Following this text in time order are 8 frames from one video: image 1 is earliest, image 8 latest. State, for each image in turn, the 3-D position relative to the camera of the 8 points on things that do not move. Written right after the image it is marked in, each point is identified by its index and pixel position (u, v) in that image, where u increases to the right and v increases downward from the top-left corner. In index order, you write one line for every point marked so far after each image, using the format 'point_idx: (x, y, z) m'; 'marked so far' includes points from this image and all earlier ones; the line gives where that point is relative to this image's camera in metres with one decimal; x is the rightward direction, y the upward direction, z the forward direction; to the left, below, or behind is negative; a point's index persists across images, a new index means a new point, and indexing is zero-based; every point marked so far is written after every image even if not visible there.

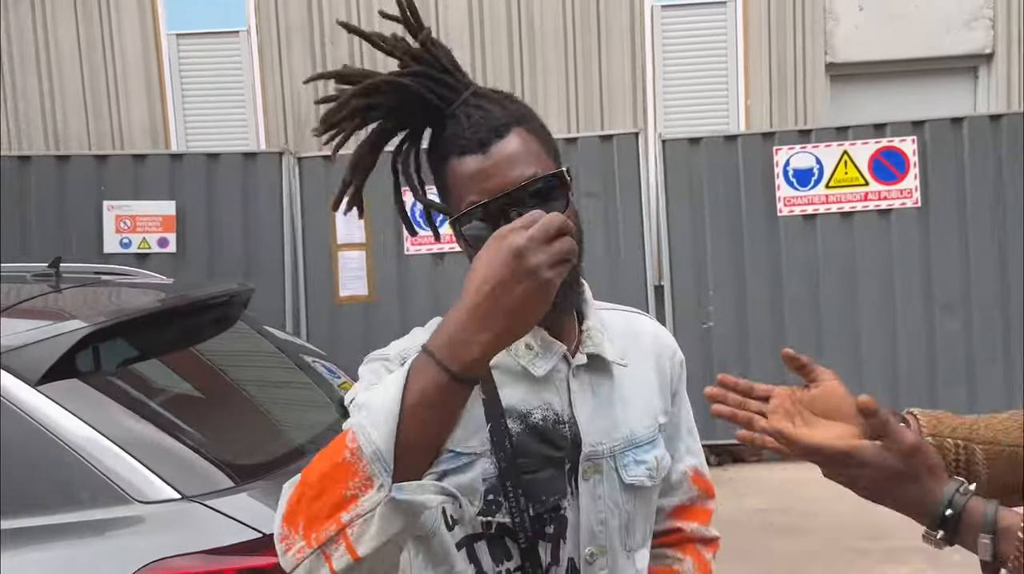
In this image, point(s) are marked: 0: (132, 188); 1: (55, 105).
0: (-2.3, +0.6, +5.1) m
1: (-3.0, +1.2, +5.5) m
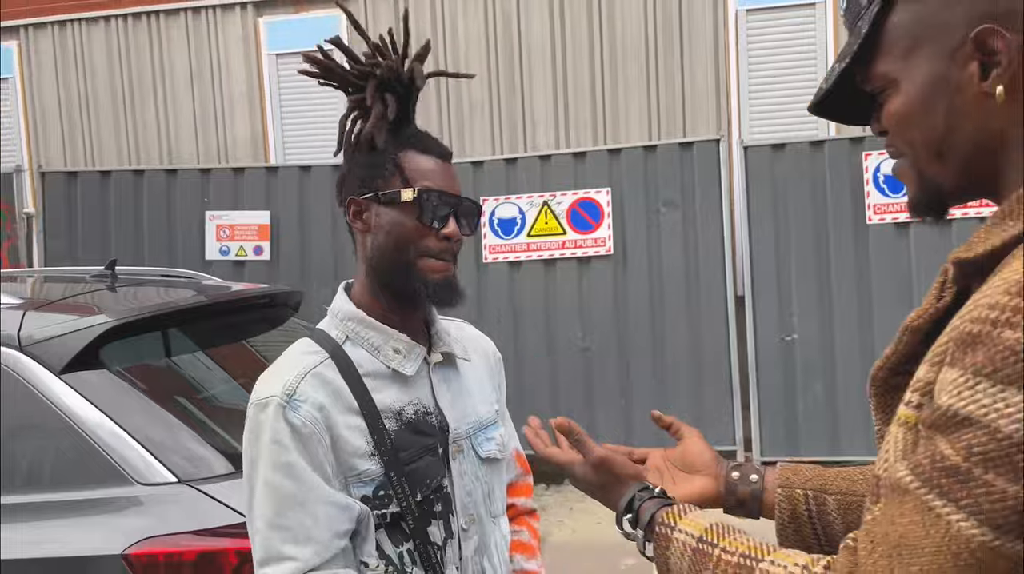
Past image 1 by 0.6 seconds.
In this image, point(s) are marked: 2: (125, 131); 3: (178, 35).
0: (-1.8, +0.6, +5.5) m
1: (-2.4, +1.2, +6.0) m
2: (-2.8, +1.1, +6.0) m
3: (-2.3, +1.8, +5.9) m
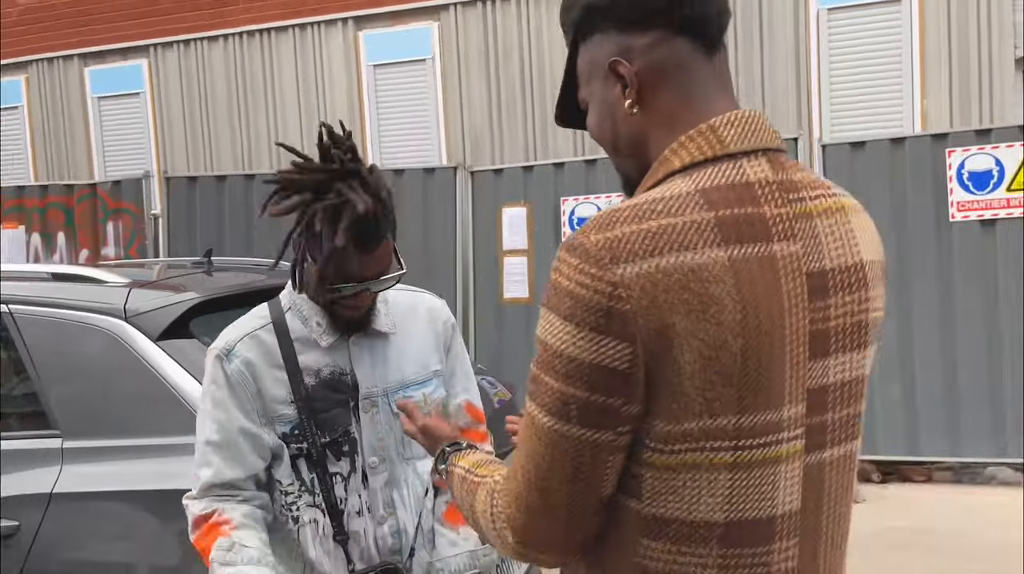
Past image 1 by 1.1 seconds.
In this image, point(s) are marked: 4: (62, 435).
0: (-1.3, +0.6, +5.9) m
1: (-1.8, +1.2, +6.5) m
2: (-2.1, +1.1, +6.6) m
3: (-1.7, +1.8, +6.4) m
4: (-1.2, -0.4, +2.2) m
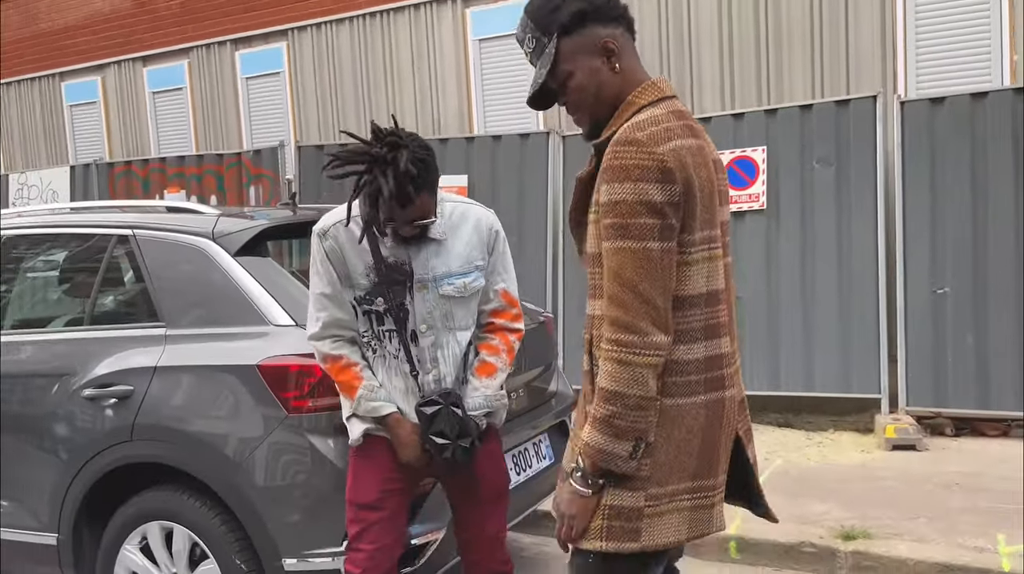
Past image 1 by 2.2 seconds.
0: (-0.6, +0.9, +6.5) m
1: (-1.0, +1.6, +7.2) m
2: (-1.3, +1.5, +7.3) m
3: (-0.9, +2.2, +7.0) m
4: (-1.2, -0.1, +2.9) m
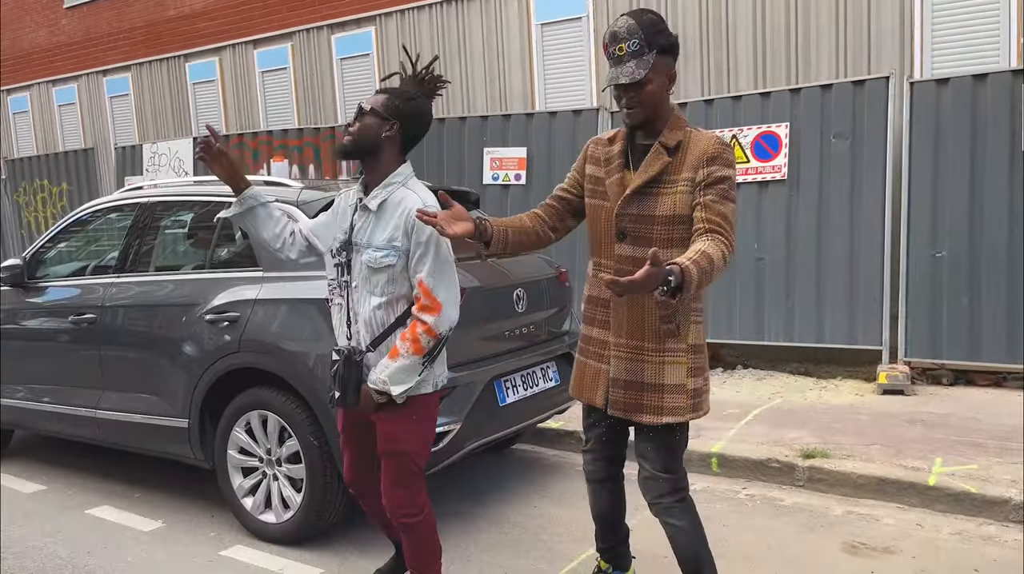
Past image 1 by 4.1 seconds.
0: (-0.1, +1.3, +7.4) m
1: (-0.4, +1.9, +8.0) m
2: (-0.7, +1.9, +8.2) m
3: (-0.3, +2.5, +7.9) m
4: (-1.2, +0.1, +3.9) m
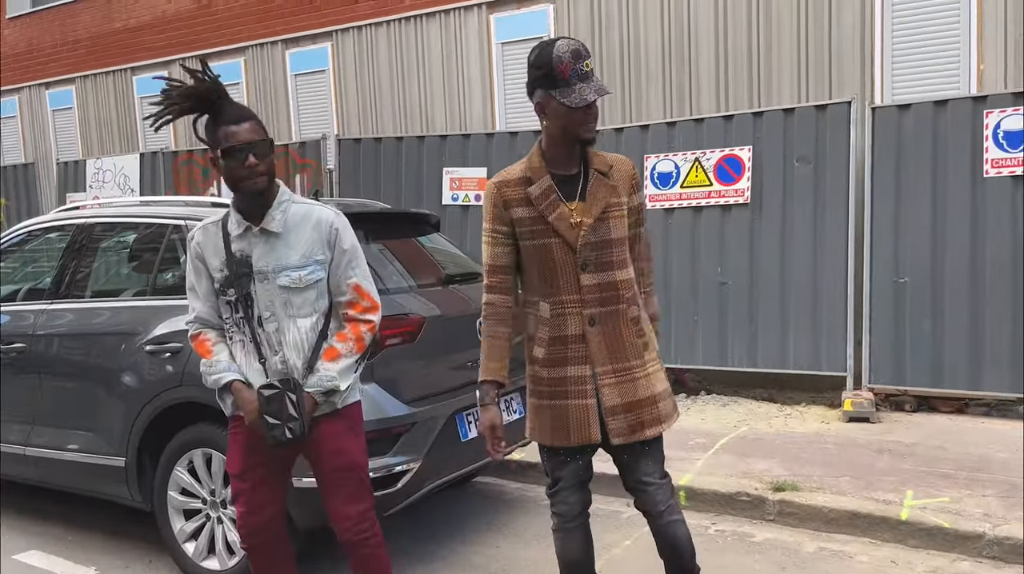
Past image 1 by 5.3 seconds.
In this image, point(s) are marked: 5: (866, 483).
0: (-0.4, +1.1, +7.2) m
1: (-0.8, +1.7, +7.9) m
2: (-1.1, +1.7, +8.0) m
3: (-0.7, +2.3, +7.7) m
4: (-1.3, 0.0, +3.6) m
5: (+1.7, -1.0, +4.1) m
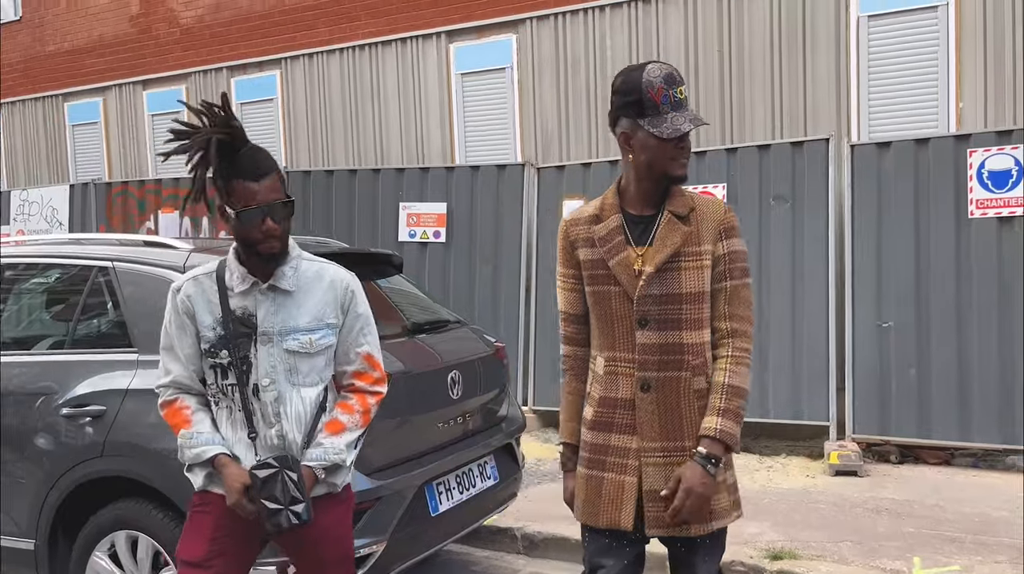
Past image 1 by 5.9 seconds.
0: (-0.8, +0.8, +6.8) m
1: (-1.2, +1.4, +7.5) m
2: (-1.5, +1.3, +7.6) m
3: (-1.1, +2.0, +7.4) m
4: (-1.4, -0.2, +3.2) m
5: (+1.6, -1.2, +3.8) m
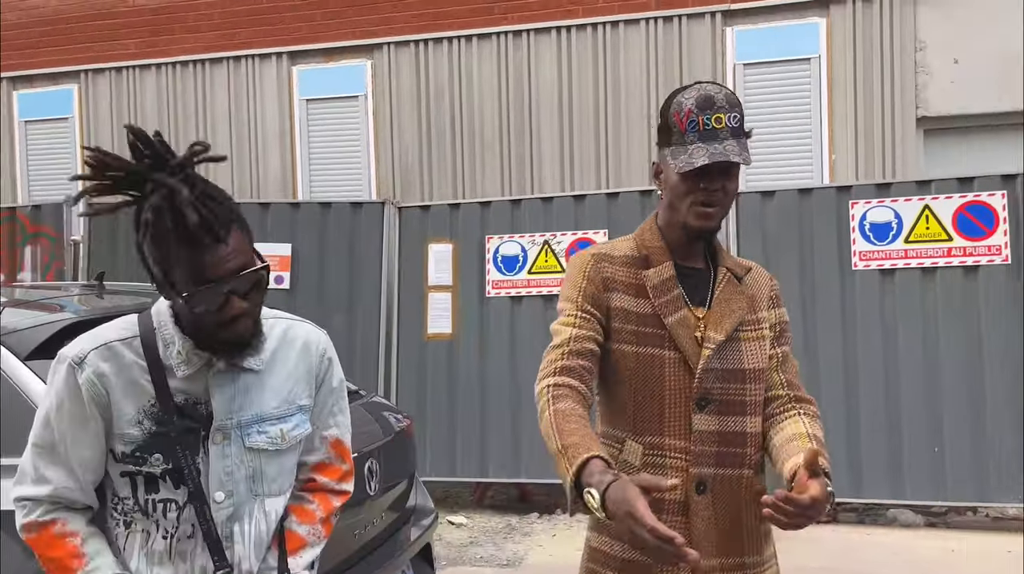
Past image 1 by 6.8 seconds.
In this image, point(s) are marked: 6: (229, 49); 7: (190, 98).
0: (-1.8, +0.4, +5.9) m
1: (-2.3, +1.0, +6.5) m
2: (-2.7, +0.9, +6.6) m
3: (-2.2, +1.6, +6.4) m
4: (-1.5, -0.4, +2.2) m
5: (+1.2, -1.4, +3.5) m
6: (-2.1, +1.8, +6.4) m
7: (-2.5, +1.5, +6.5) m
